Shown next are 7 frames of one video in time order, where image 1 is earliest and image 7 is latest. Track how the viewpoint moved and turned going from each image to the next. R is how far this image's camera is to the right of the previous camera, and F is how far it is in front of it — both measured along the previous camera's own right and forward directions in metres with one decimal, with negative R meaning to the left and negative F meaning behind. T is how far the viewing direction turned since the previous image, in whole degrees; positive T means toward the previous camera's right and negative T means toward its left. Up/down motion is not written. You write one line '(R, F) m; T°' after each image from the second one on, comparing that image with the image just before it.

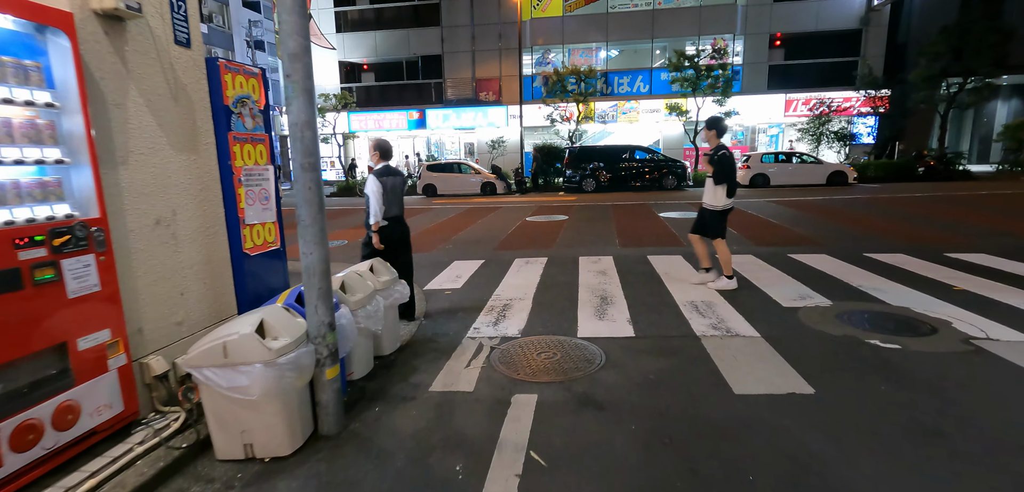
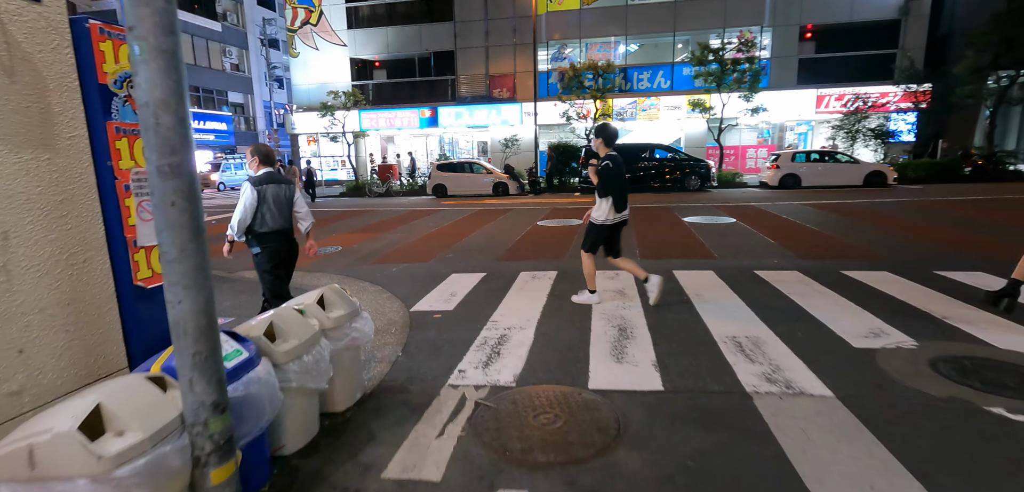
(+0.2, +1.0) m; -2°
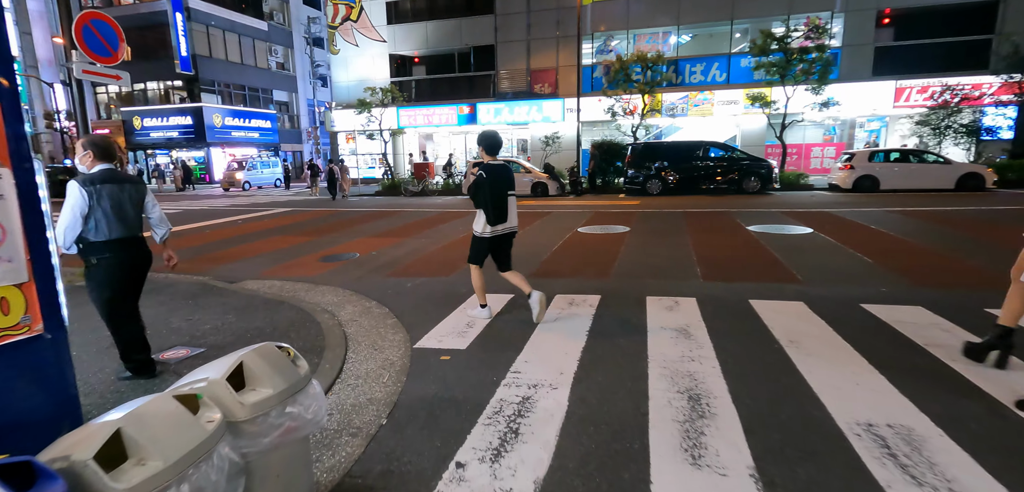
(+0.1, +1.3) m; -5°
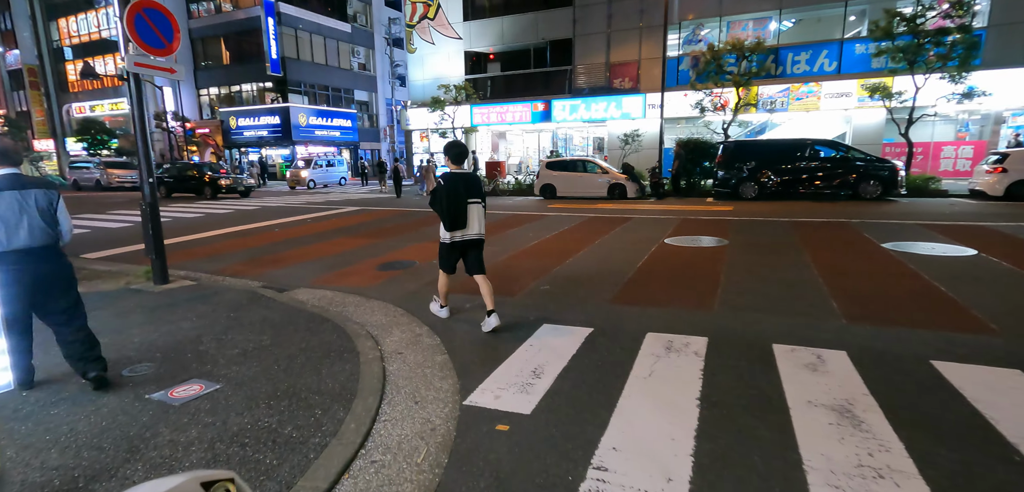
(-0.1, +1.2) m; -8°
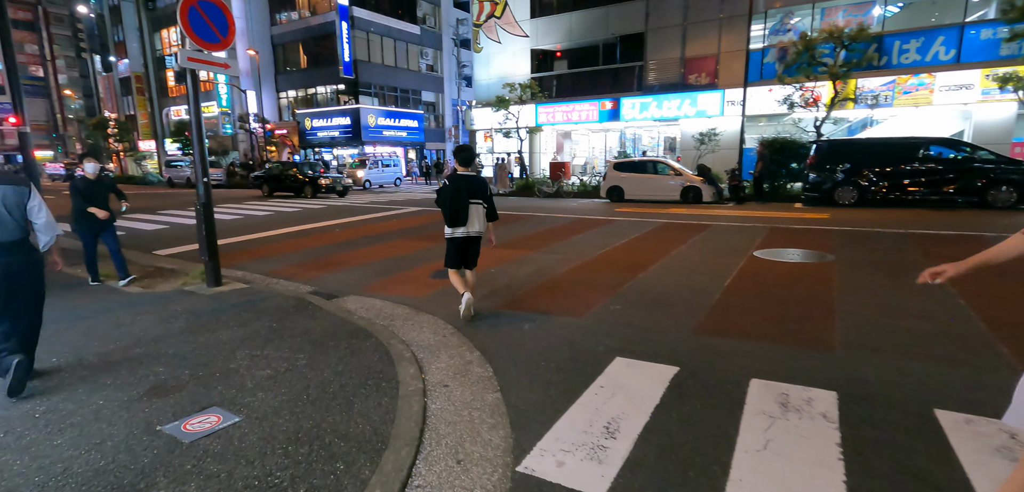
(-0.1, +0.8) m; -7°
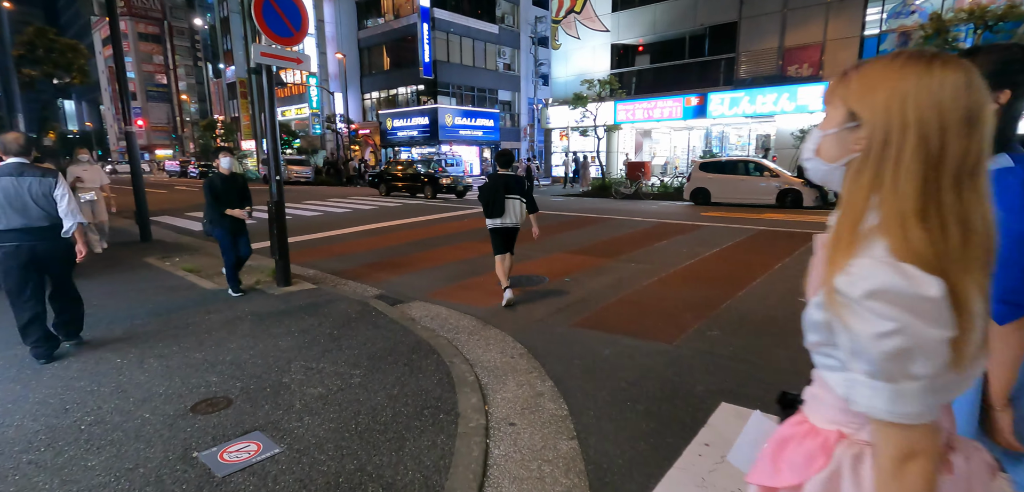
(-0.1, +0.7) m; -8°
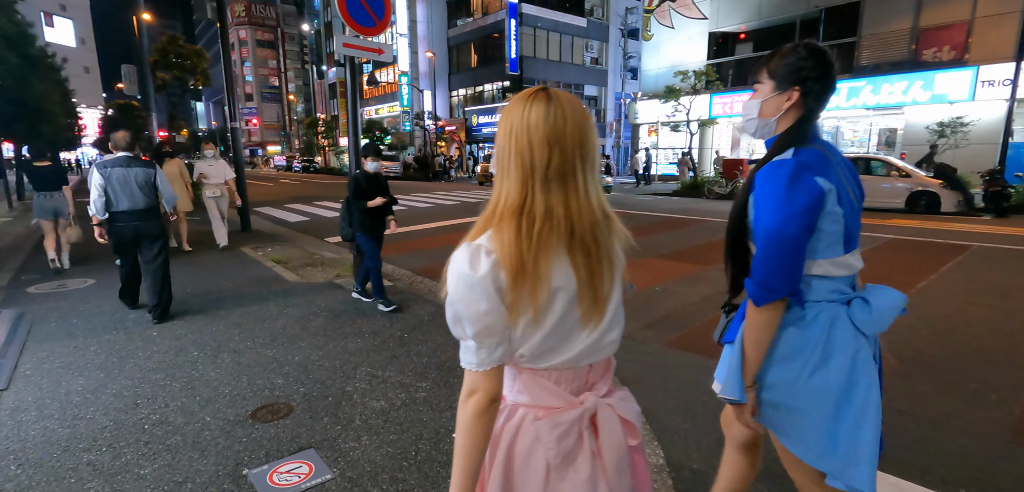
(-0.1, +0.5) m; -9°
